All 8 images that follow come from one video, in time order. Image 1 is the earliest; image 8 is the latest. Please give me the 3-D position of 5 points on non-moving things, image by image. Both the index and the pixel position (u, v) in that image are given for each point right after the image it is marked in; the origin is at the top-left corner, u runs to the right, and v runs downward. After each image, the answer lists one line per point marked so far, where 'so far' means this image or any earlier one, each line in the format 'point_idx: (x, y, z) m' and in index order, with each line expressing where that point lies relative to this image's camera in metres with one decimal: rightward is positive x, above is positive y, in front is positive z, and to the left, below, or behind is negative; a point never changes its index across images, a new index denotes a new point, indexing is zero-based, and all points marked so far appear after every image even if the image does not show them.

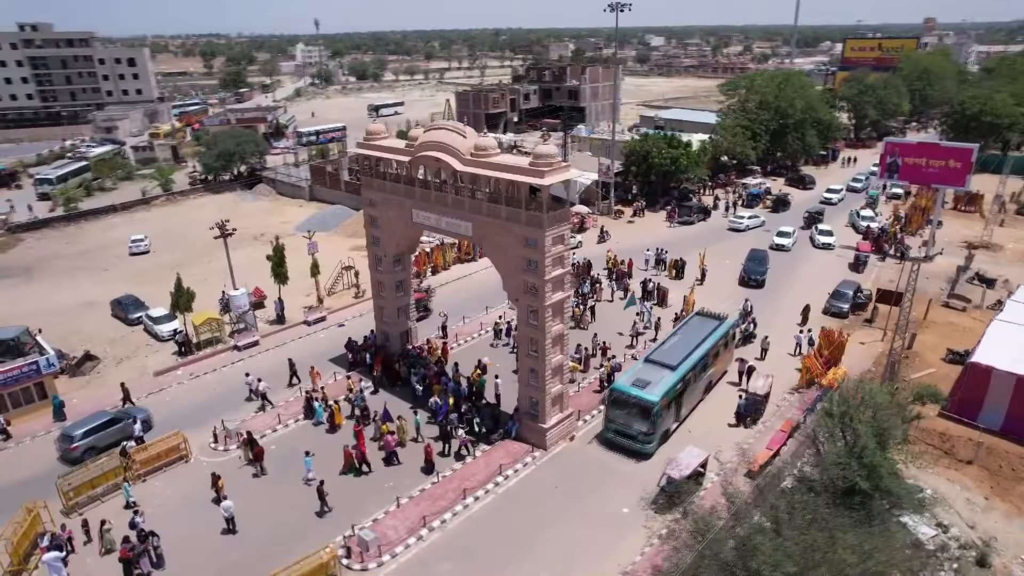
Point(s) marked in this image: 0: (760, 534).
0: (+5.5, -5.7, +14.2) m
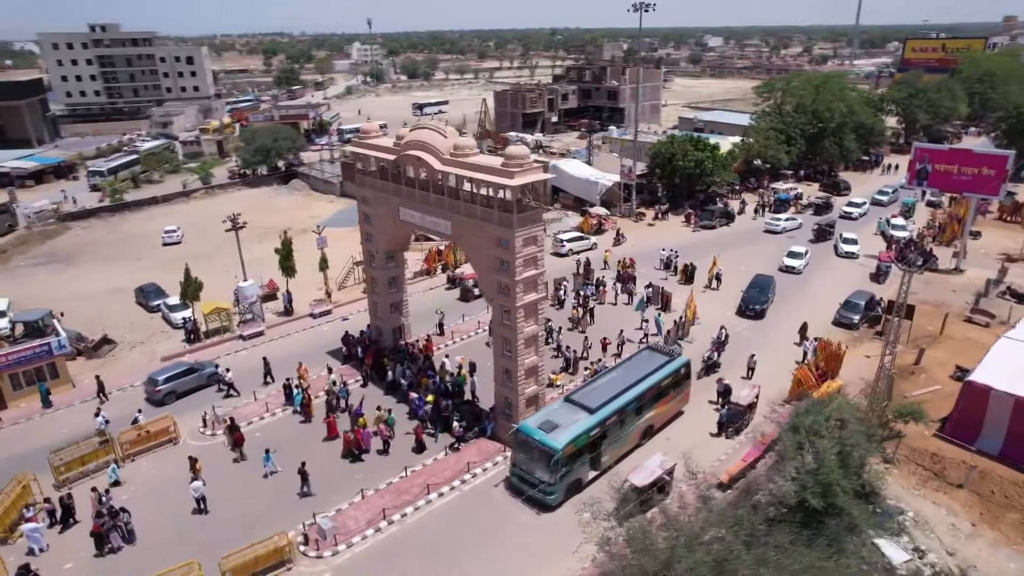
0: (+3.9, -5.8, +13.9) m
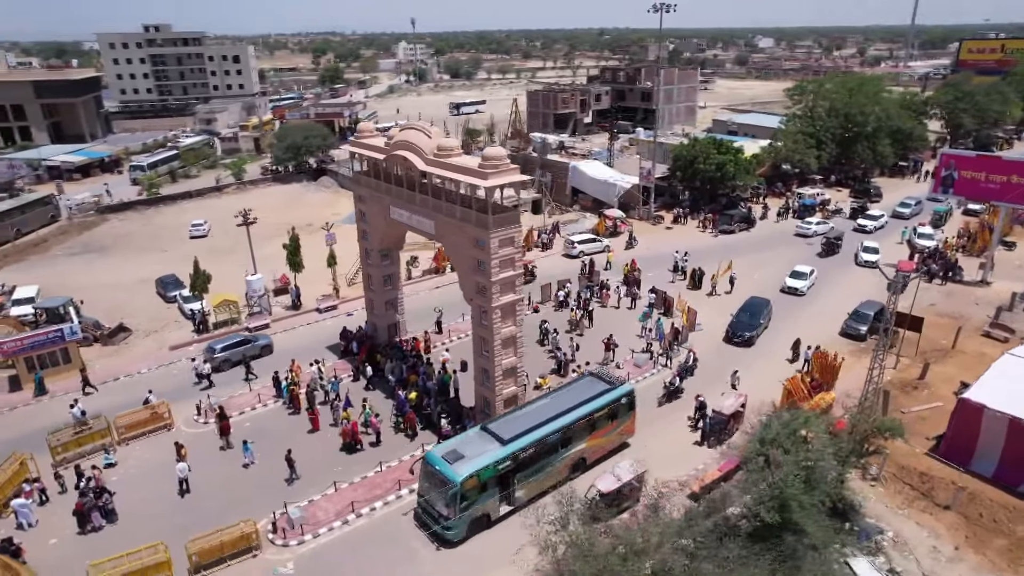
0: (+2.5, -5.9, +13.7) m
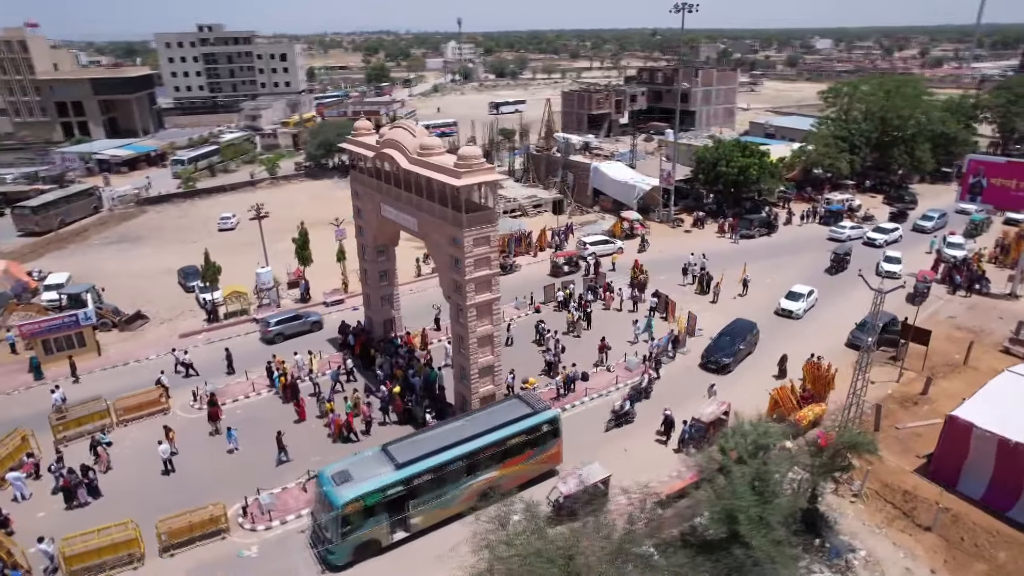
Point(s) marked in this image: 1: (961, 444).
0: (+1.0, -6.0, +13.7) m
1: (+14.0, -4.8, +19.7) m
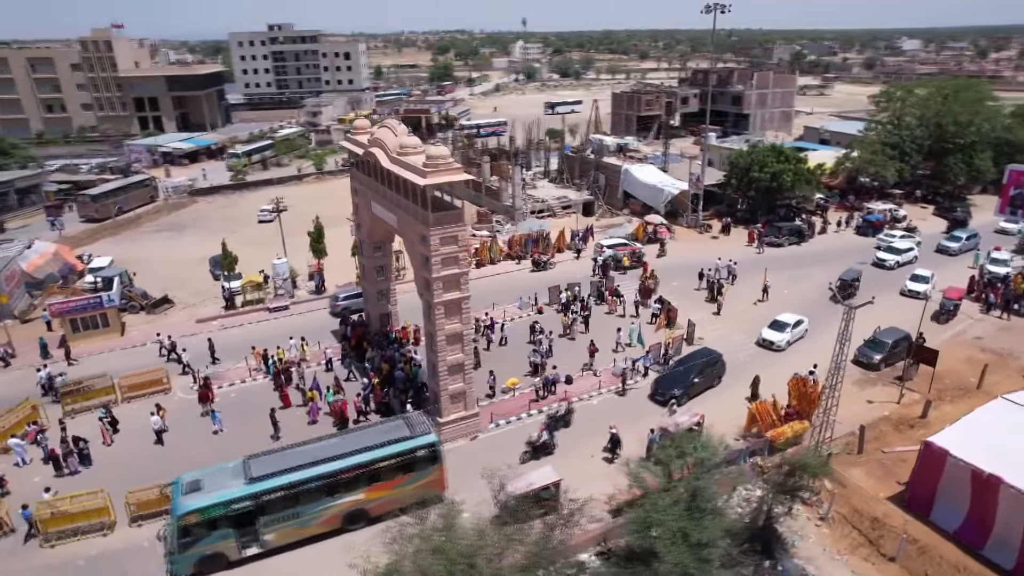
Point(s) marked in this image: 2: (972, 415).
0: (-1.1, -6.0, +13.8) m
1: (+12.4, -5.4, +18.5) m
2: (+14.3, -3.9, +19.5) m
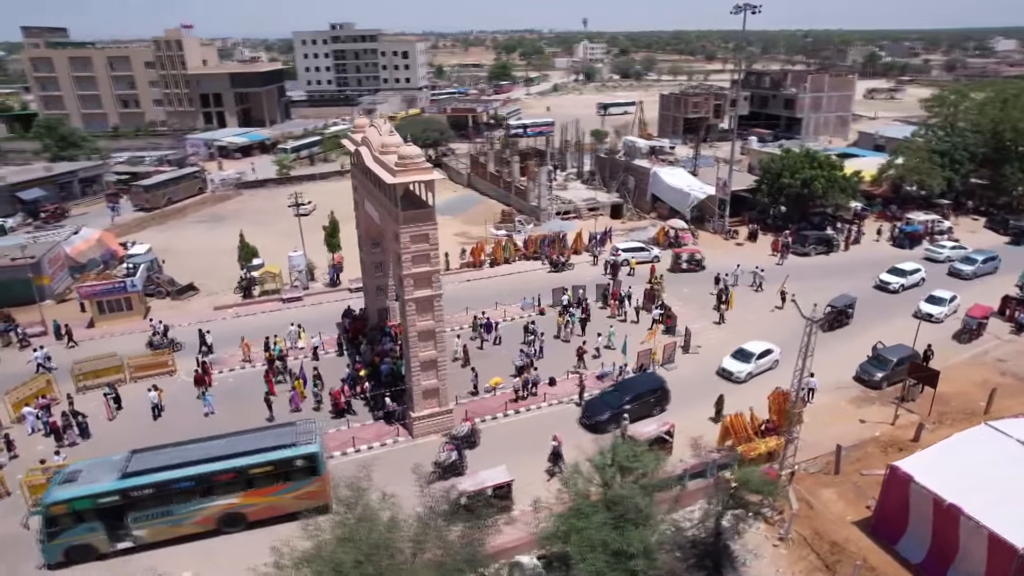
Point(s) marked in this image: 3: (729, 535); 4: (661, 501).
0: (-3.1, -5.9, +14.1) m
1: (+10.8, -5.8, +17.6) m
2: (+12.8, -4.4, +18.4) m
3: (+6.4, -7.4, +18.9) m
4: (+3.9, -5.6, +16.7) m
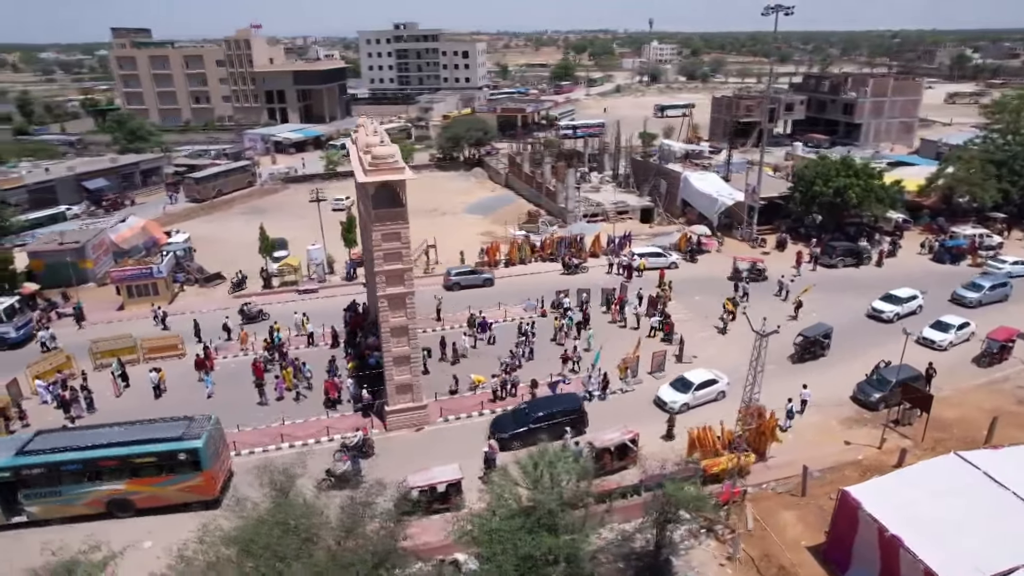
0: (-5.2, -5.8, +14.7) m
1: (+9.0, -6.3, +16.8) m
2: (+11.1, -4.9, +17.4) m
3: (+4.7, -7.6, +18.5) m
4: (+2.0, -5.8, +16.6) m
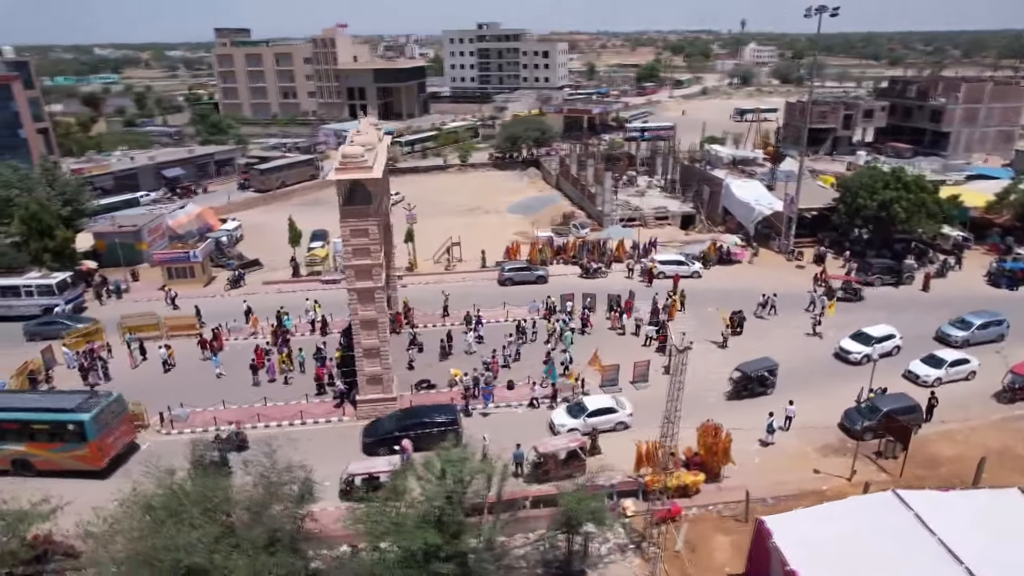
0: (-7.8, -5.5, +15.8) m
1: (+6.4, -6.8, +16.0) m
2: (+8.7, -5.5, +16.3) m
3: (+2.3, -7.9, +18.3) m
4: (-0.5, -5.9, +16.7) m
